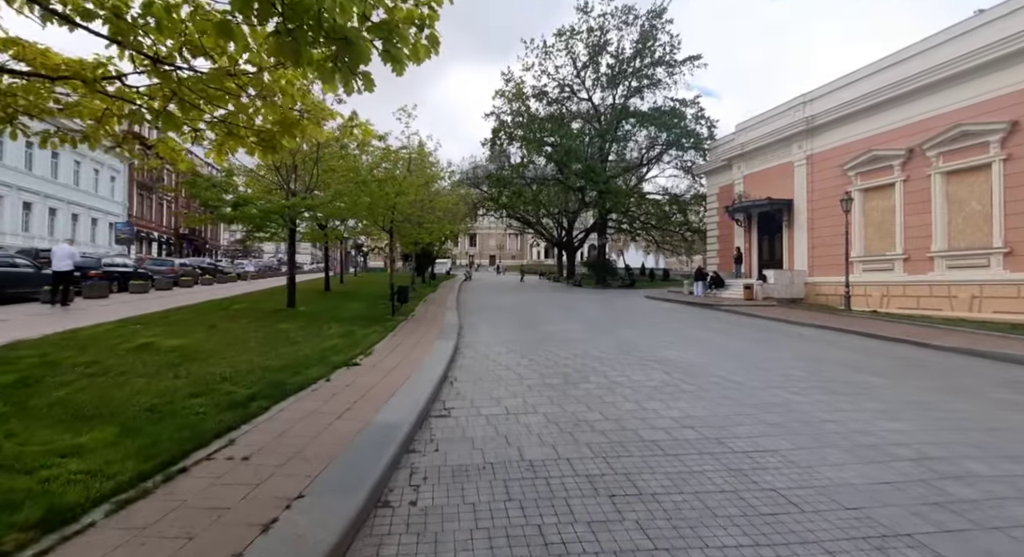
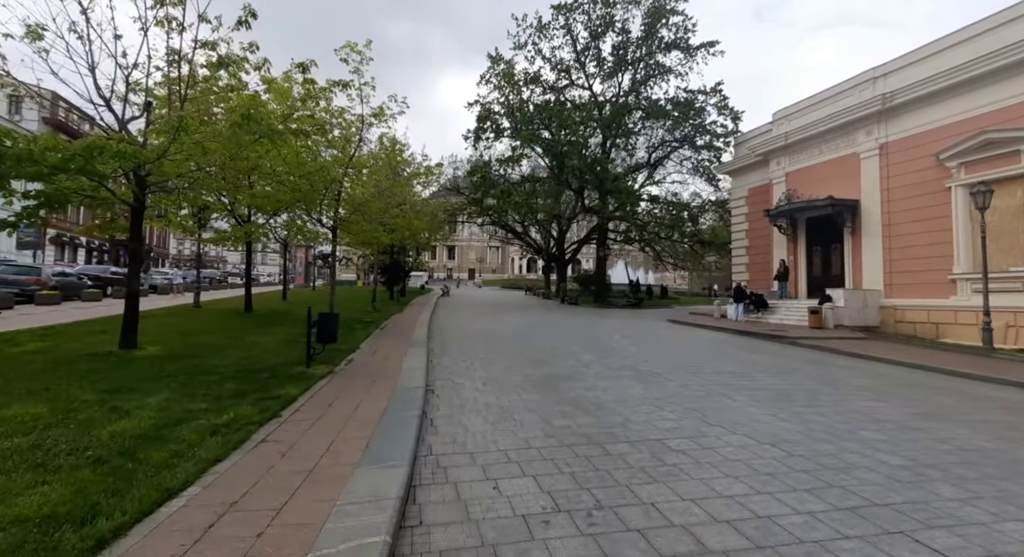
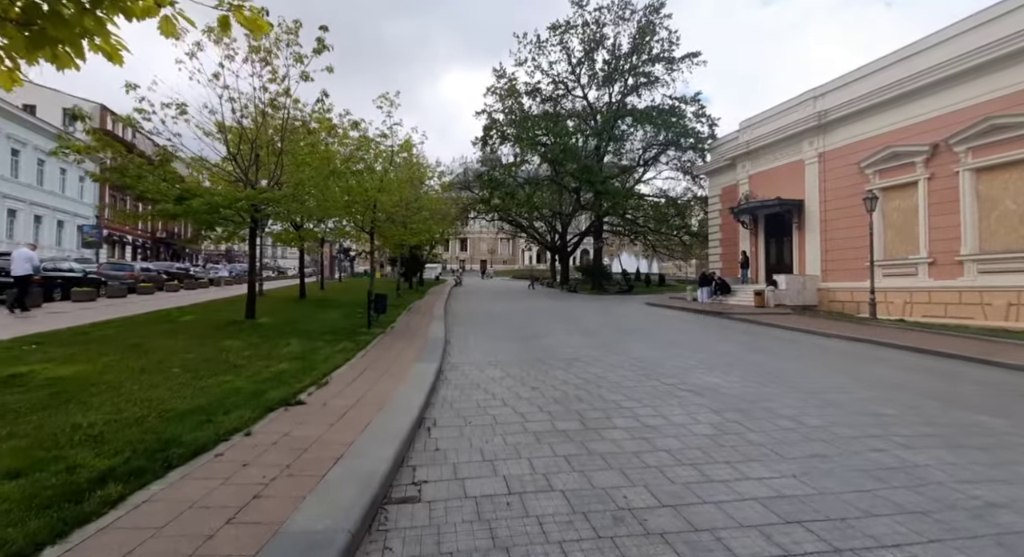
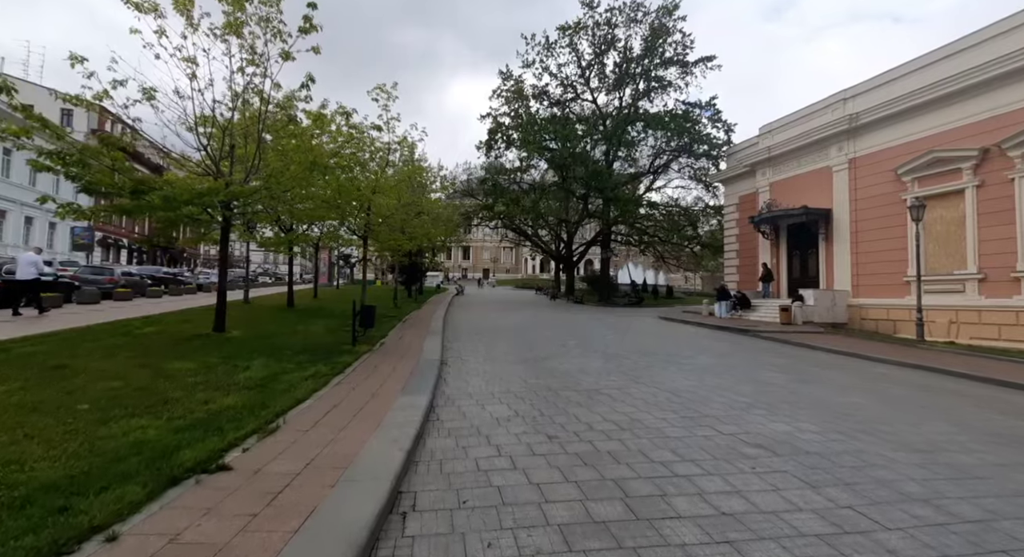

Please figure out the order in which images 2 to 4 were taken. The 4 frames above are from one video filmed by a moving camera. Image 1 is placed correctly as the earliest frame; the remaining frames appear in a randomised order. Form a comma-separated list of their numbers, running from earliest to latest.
3, 4, 2
